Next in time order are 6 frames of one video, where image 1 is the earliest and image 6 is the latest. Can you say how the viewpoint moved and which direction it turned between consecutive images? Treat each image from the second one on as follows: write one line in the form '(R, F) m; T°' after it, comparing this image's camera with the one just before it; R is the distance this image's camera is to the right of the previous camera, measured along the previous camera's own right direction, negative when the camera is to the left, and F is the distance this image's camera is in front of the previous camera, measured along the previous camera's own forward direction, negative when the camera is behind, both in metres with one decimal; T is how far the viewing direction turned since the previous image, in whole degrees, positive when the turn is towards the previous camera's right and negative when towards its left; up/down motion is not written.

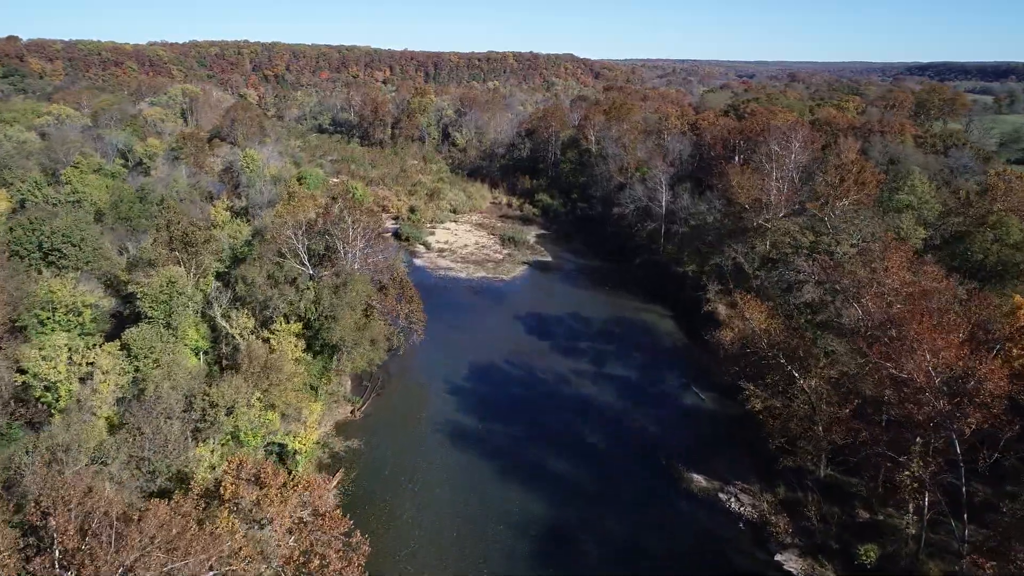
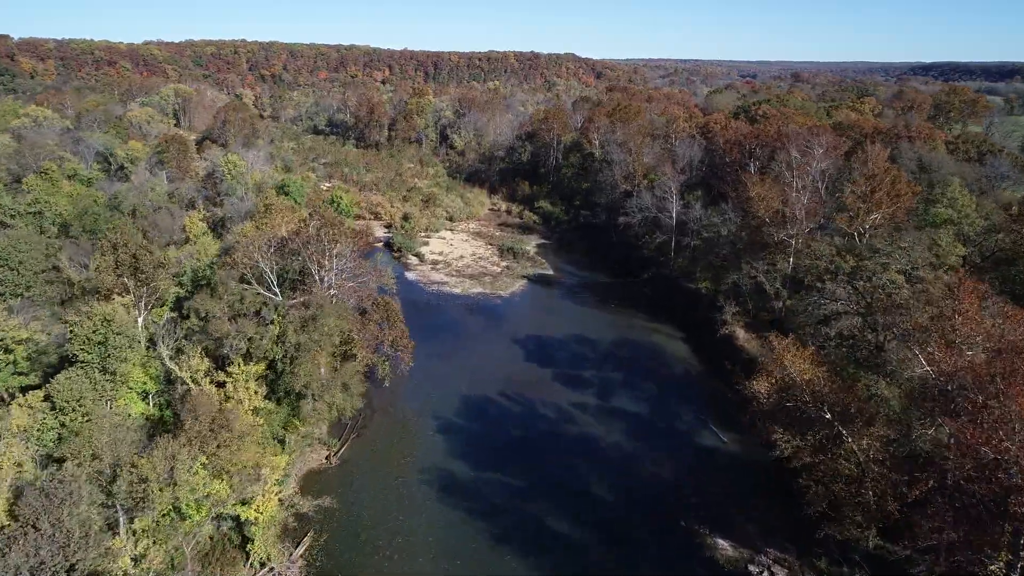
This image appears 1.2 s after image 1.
(+0.1, +2.7) m; 0°
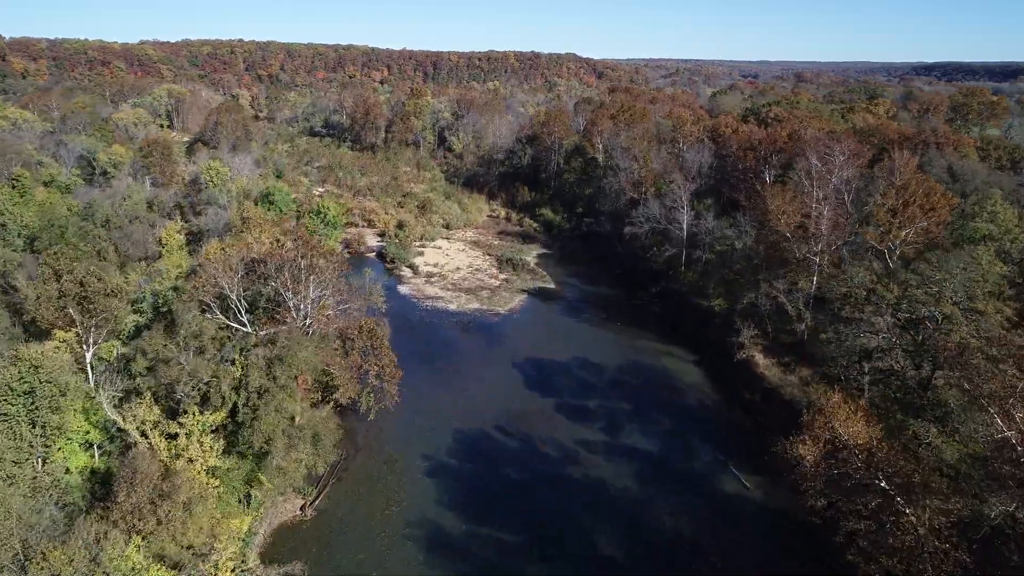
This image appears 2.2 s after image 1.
(+0.1, +2.3) m; 0°
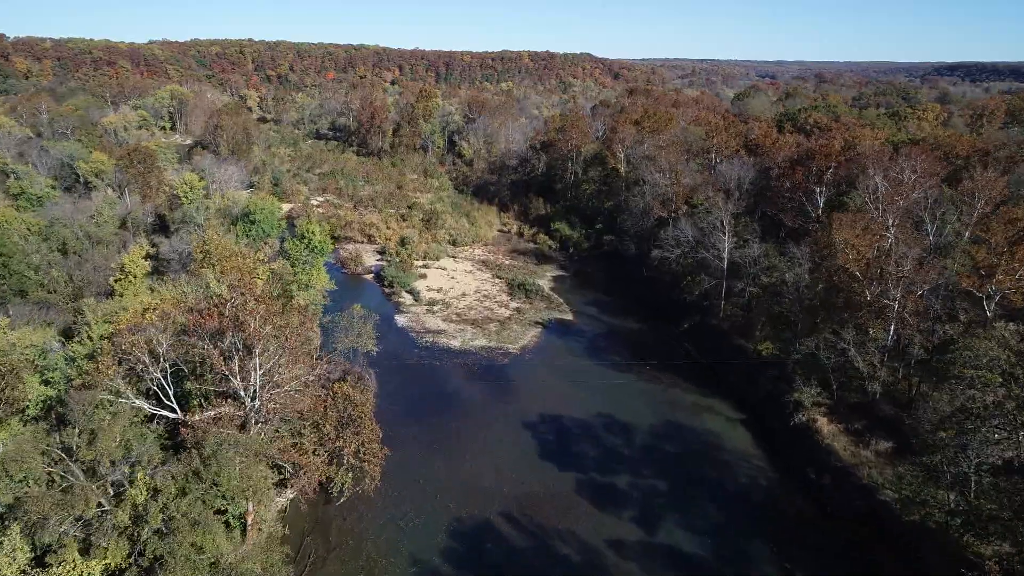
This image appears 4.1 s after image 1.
(0.0, +4.3) m; -1°
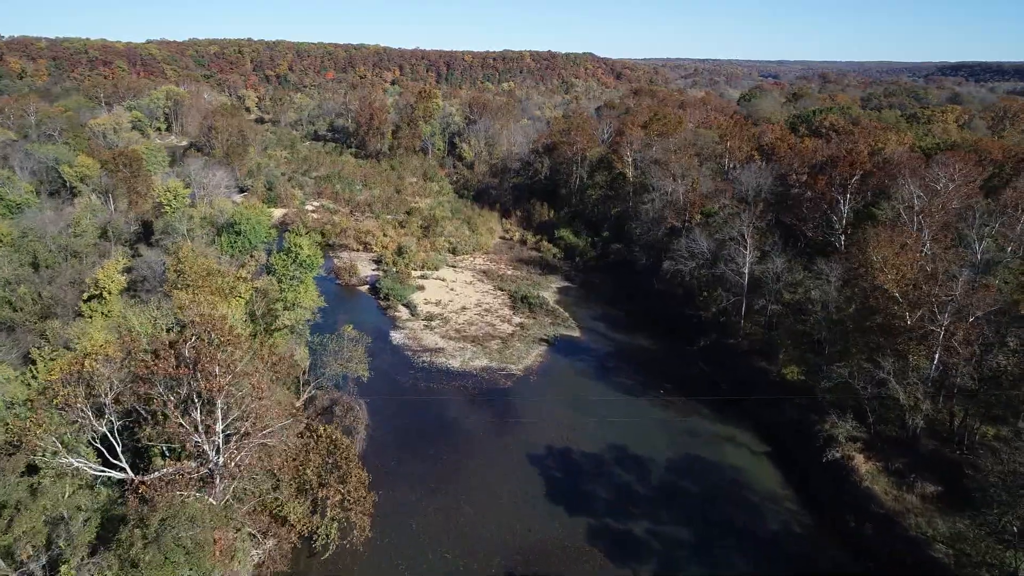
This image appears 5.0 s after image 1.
(-0.1, +2.0) m; 0°
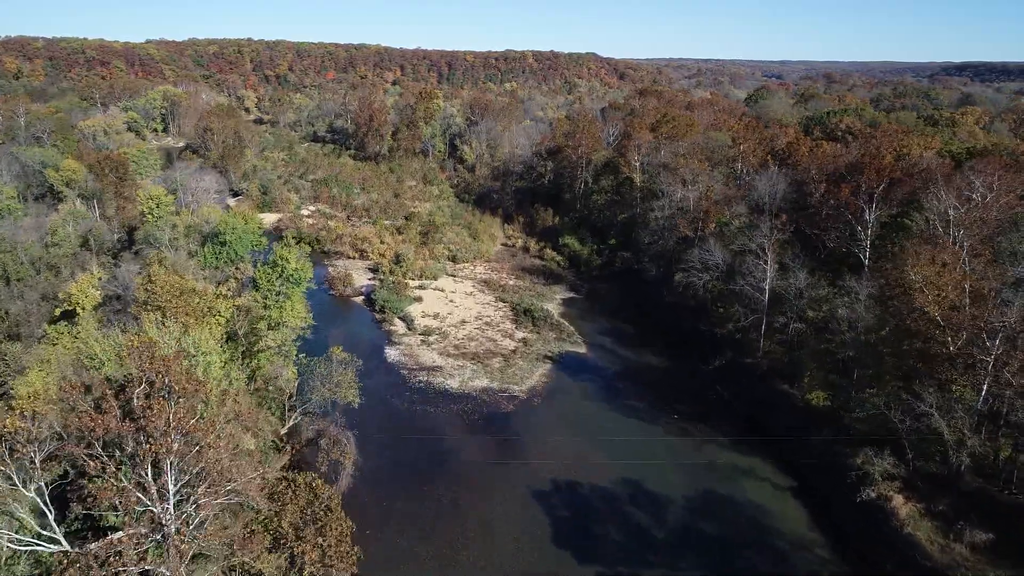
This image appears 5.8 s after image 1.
(0.0, +1.8) m; 0°
